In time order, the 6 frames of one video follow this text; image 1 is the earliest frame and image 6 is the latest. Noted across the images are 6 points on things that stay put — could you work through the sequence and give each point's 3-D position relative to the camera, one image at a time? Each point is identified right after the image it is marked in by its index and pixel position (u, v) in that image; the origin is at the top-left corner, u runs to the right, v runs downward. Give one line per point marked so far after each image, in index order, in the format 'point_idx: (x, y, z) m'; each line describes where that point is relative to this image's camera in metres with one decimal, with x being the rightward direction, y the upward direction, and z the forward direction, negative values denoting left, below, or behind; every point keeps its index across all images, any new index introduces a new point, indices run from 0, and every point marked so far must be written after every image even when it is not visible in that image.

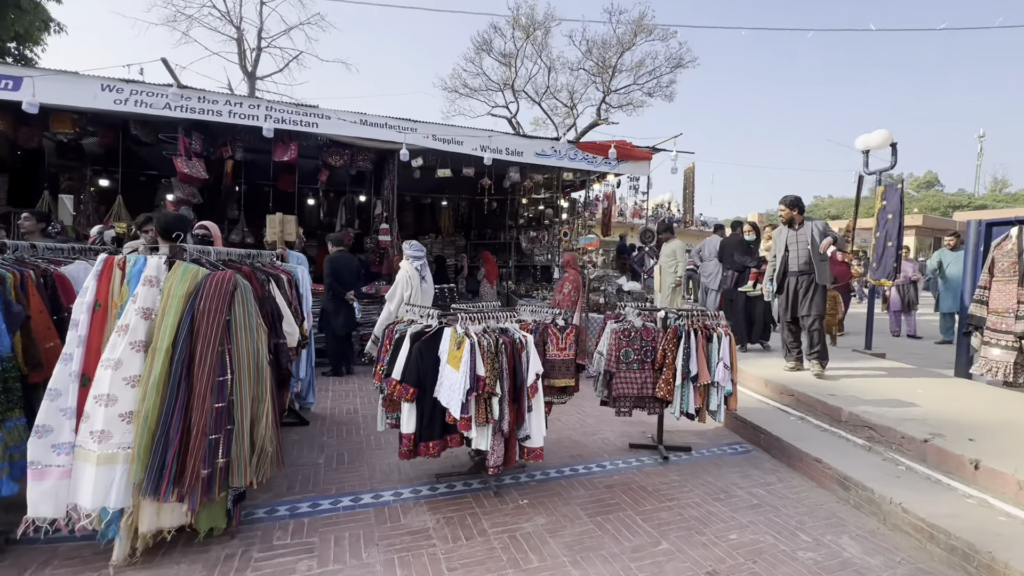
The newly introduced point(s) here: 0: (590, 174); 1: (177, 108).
0: (+1.4, +2.1, +8.6) m
1: (-4.2, +2.3, +5.9) m
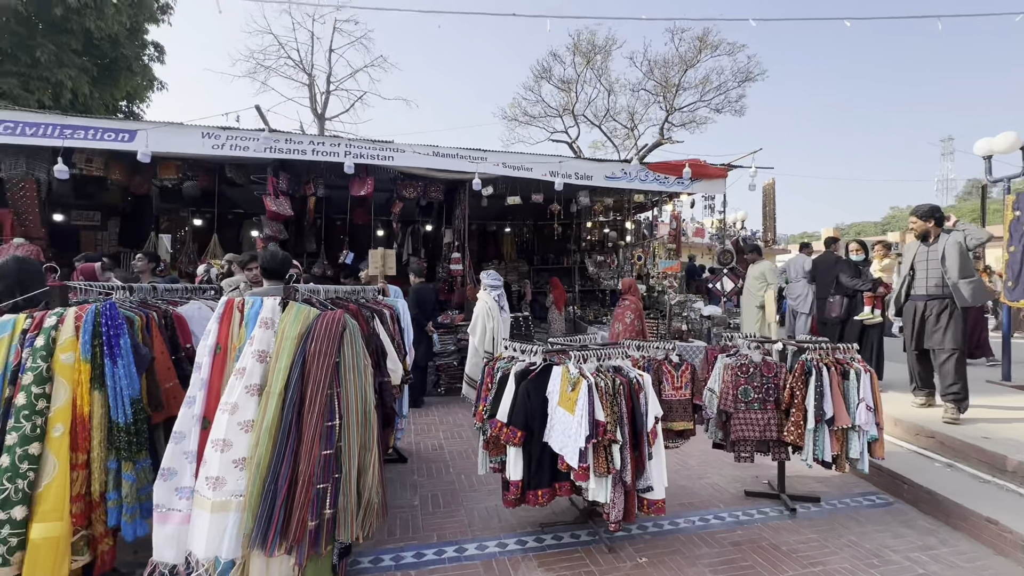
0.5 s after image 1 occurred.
0: (+2.7, +1.7, +8.3) m
1: (-3.3, +1.8, +6.3) m
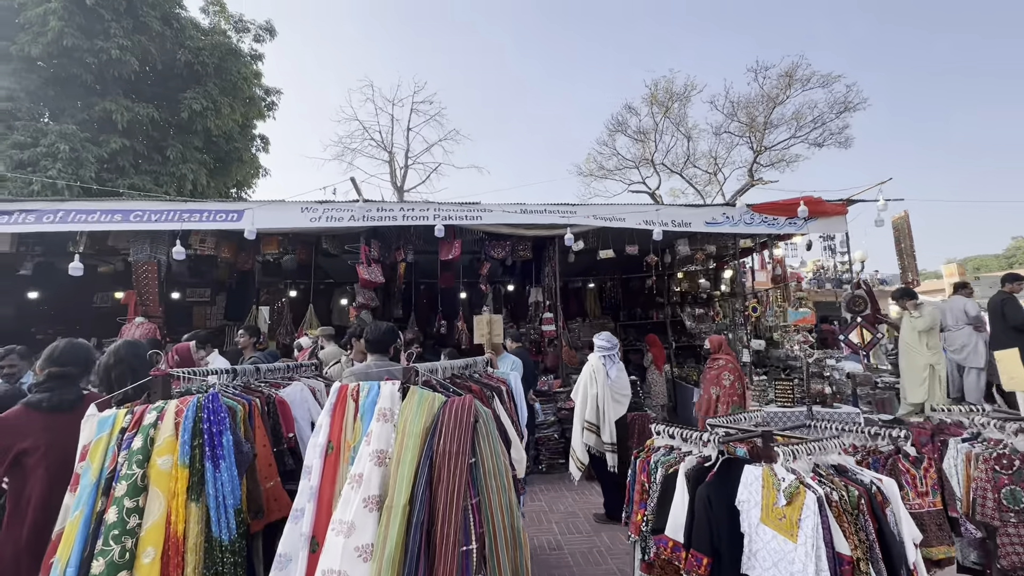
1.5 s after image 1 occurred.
0: (+4.1, +0.8, +7.5) m
1: (-2.1, +0.9, +6.4) m
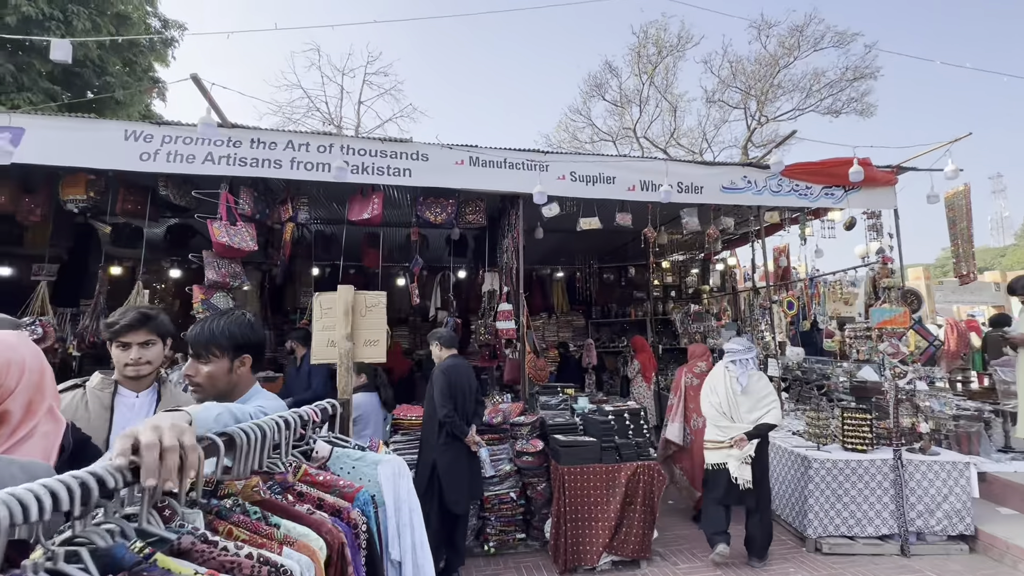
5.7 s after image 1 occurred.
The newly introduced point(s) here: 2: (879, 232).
0: (+3.5, +0.9, +5.7) m
1: (-2.6, +1.2, +4.1) m
2: (+4.5, +0.7, +5.8) m
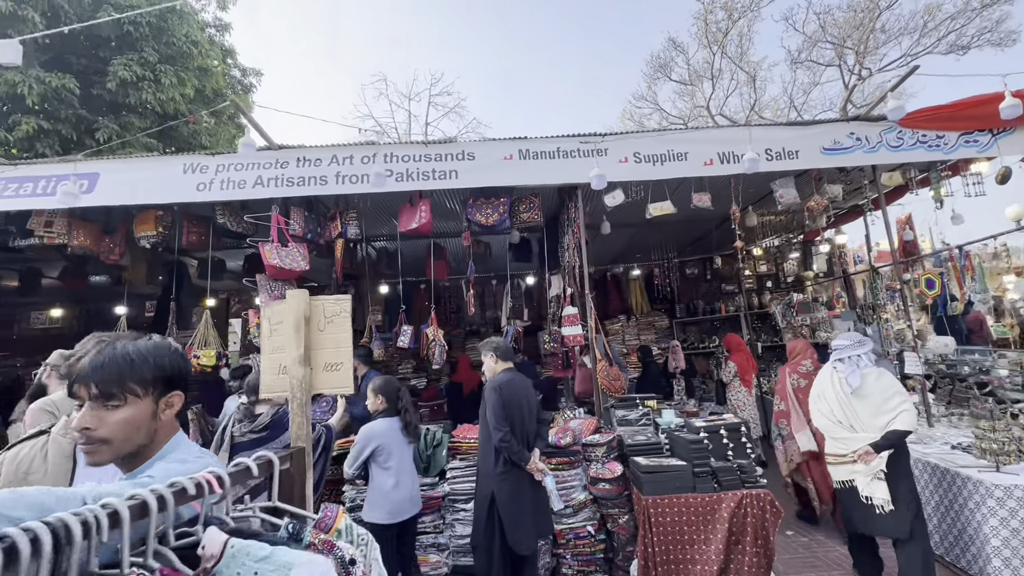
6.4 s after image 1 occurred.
0: (+4.1, +1.2, +4.7) m
1: (-2.1, +1.0, +4.1) m
2: (+5.1, +1.0, +4.5) m
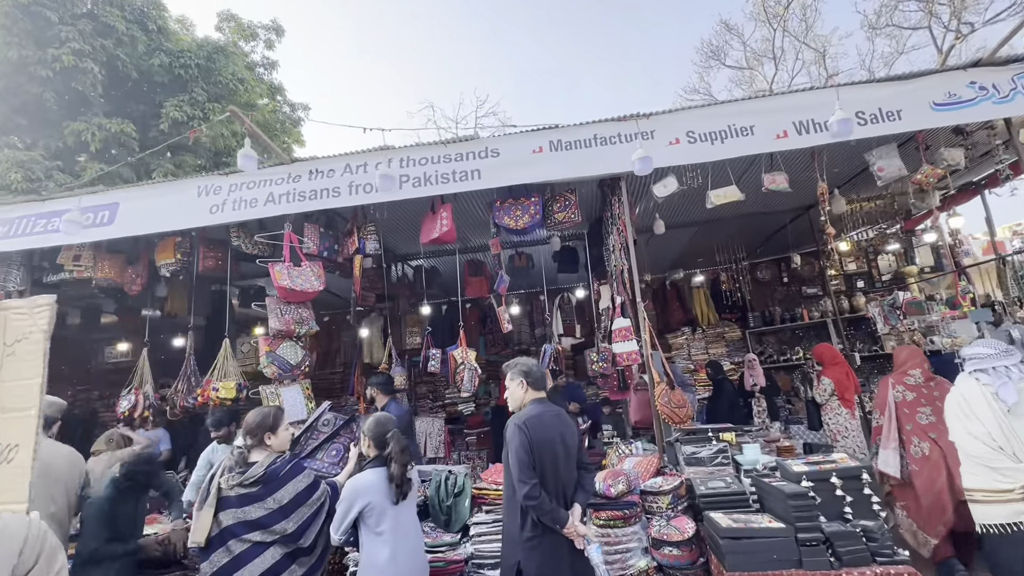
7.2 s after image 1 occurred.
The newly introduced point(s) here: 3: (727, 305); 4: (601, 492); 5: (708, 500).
0: (+4.4, +1.3, +3.6) m
1: (-1.9, +0.8, +3.8) m
2: (+5.4, +1.2, +3.3) m
3: (+3.0, -0.2, +6.6) m
4: (+0.5, -1.1, +2.5) m
5: (+1.0, -1.1, +2.4) m
